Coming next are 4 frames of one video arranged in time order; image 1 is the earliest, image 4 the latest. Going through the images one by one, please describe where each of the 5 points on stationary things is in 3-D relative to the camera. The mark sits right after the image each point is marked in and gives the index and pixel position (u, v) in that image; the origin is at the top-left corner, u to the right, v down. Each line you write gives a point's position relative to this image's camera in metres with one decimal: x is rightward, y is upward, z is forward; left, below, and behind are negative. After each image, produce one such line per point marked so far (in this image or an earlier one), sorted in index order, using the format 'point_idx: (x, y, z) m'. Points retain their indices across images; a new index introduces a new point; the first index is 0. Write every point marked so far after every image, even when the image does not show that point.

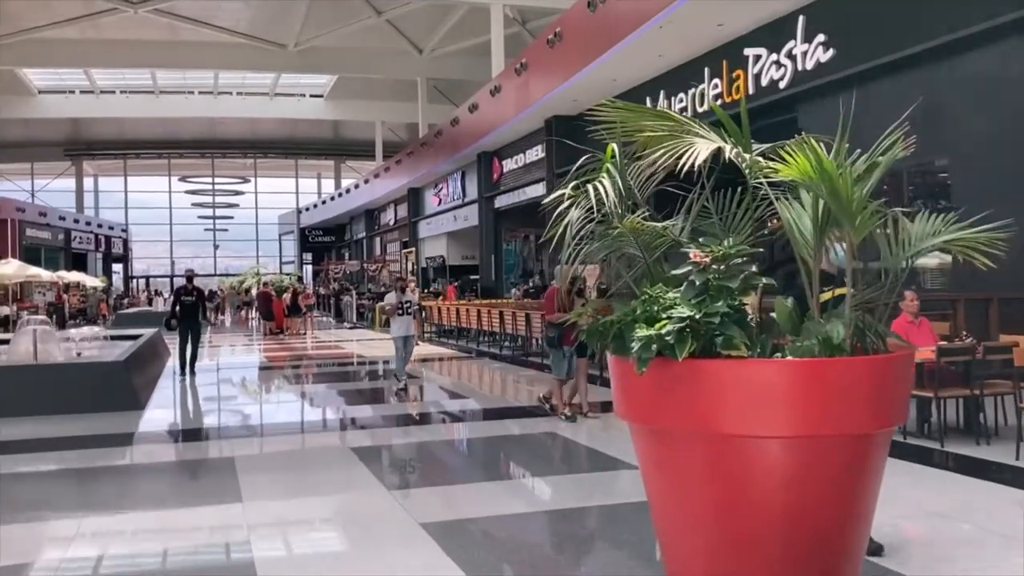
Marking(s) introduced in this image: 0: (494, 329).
0: (-0.2, -0.6, +12.9) m
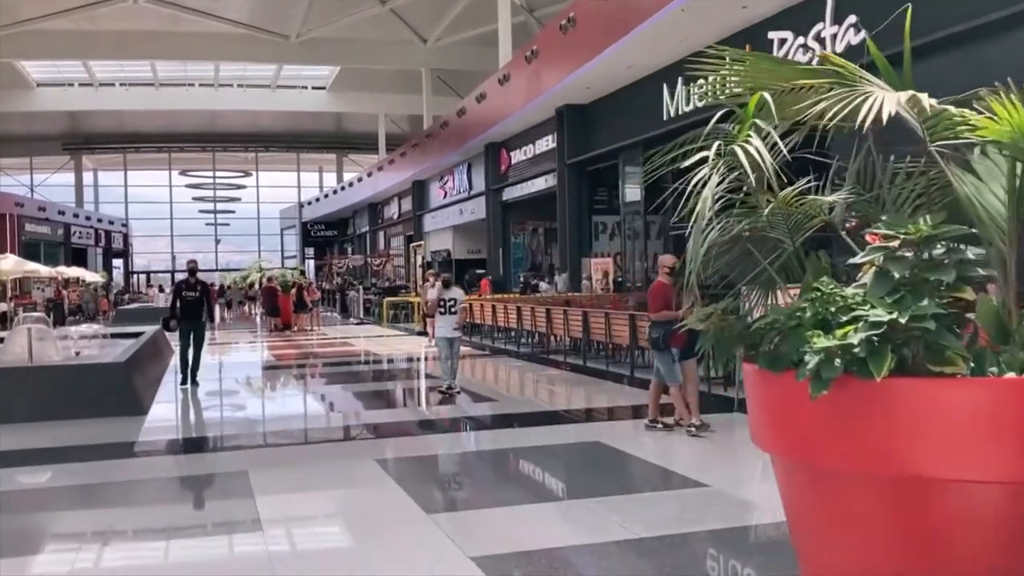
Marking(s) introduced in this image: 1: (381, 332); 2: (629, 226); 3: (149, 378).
0: (0.0, -0.5, +12.5) m
1: (-2.8, -1.0, +18.6) m
2: (+2.3, +1.2, +17.0) m
3: (-4.1, -1.0, +9.7) m
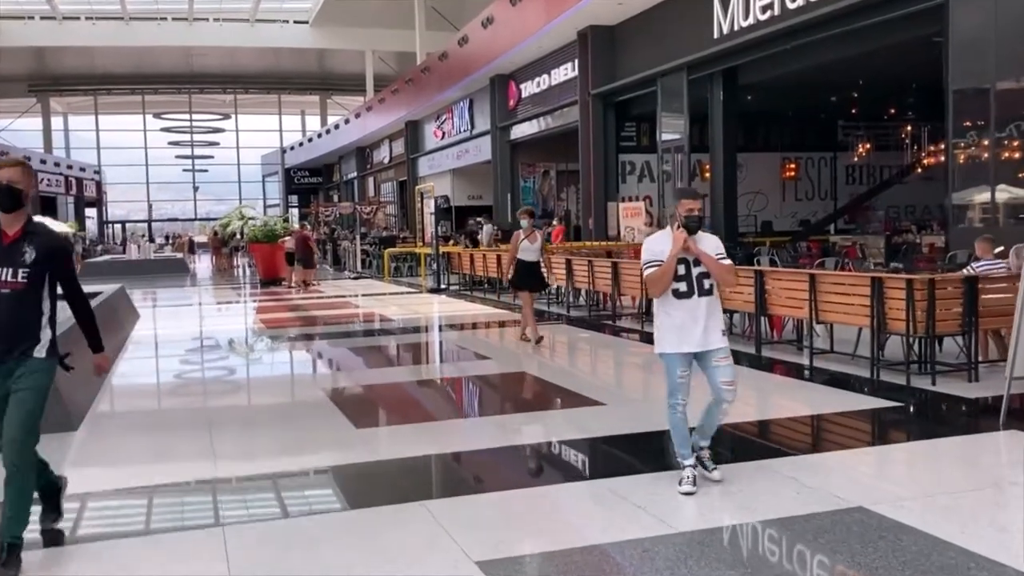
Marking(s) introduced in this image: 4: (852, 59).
0: (+0.5, +0.1, +10.4) m
1: (-2.5, 0.0, +16.5) m
2: (+2.6, +2.1, +14.8) m
3: (-3.6, -0.6, +7.6) m
4: (+4.9, +3.3, +12.2) m
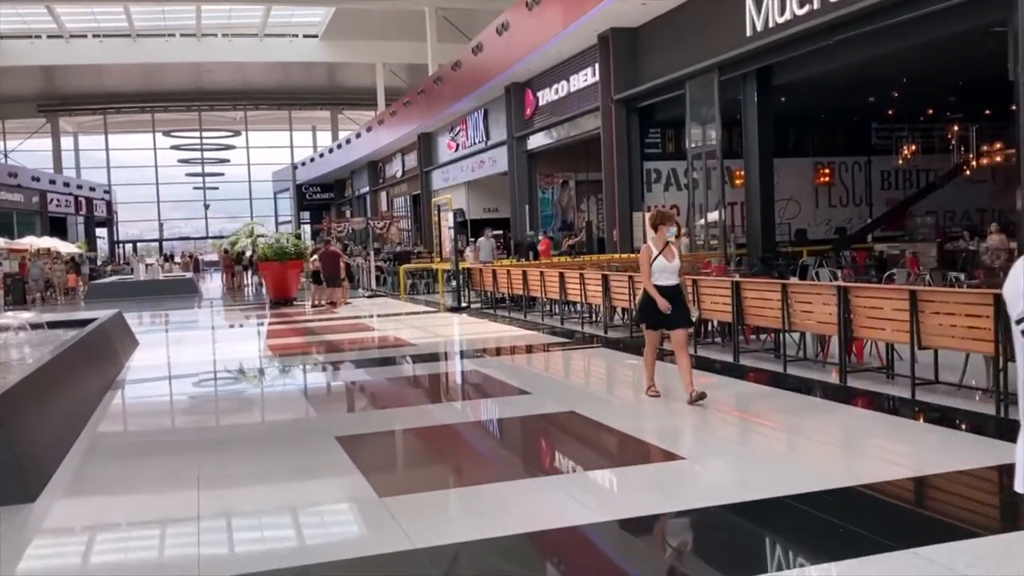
0: (+0.8, -0.1, +9.6) m
1: (-2.1, -0.4, +15.8) m
2: (+3.0, +1.9, +14.0) m
3: (-3.4, -0.8, +6.9) m
4: (+5.1, +3.1, +11.5) m
